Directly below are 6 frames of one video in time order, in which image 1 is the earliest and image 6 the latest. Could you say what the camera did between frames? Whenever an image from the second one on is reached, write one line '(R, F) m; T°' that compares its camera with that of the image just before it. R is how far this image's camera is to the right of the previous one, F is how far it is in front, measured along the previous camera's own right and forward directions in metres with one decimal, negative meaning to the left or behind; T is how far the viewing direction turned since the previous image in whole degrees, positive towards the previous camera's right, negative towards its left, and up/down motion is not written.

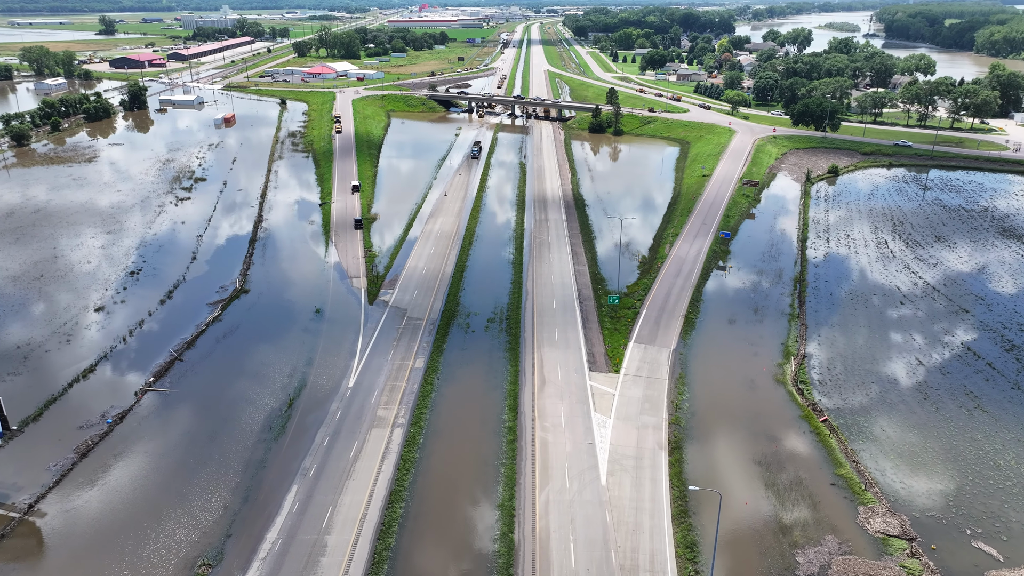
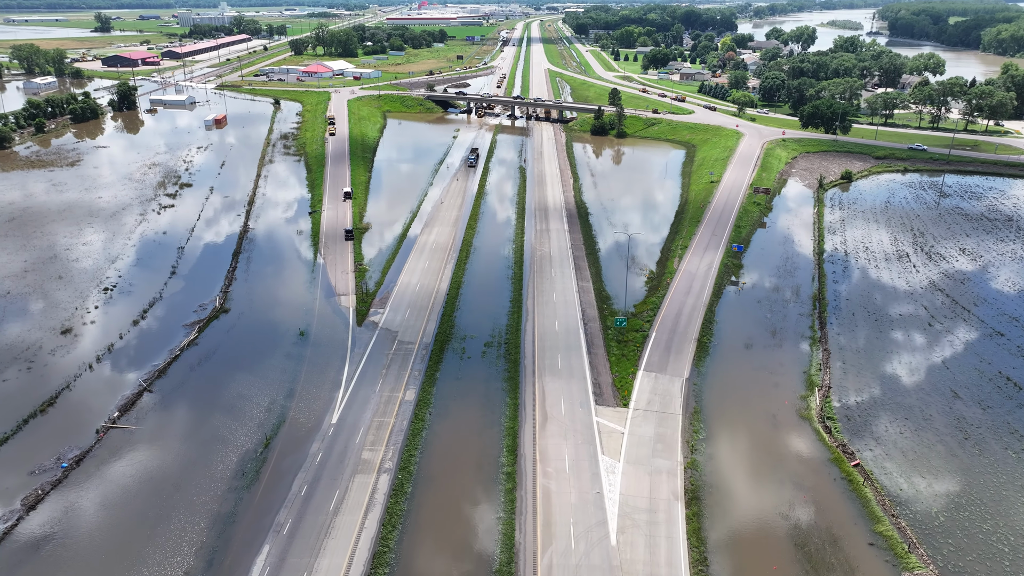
(0.0, +3.4) m; 0°
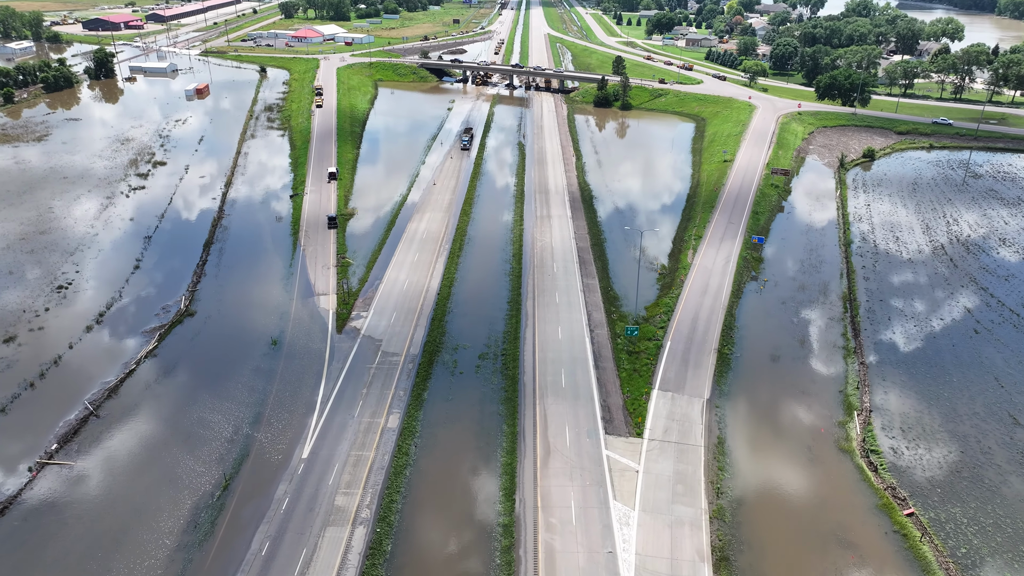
(0.0, +4.9) m; 0°
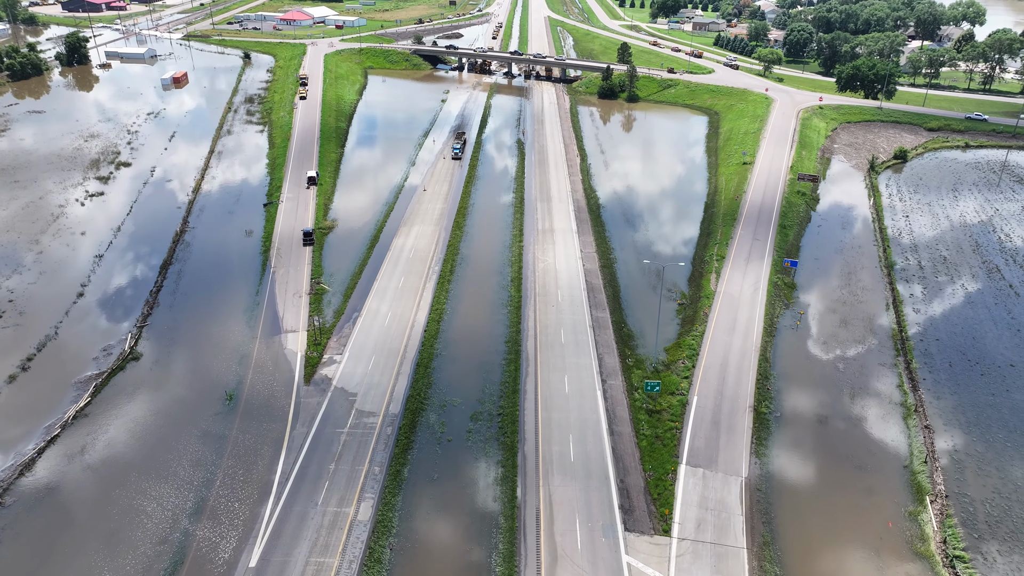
(0.0, +6.2) m; 0°
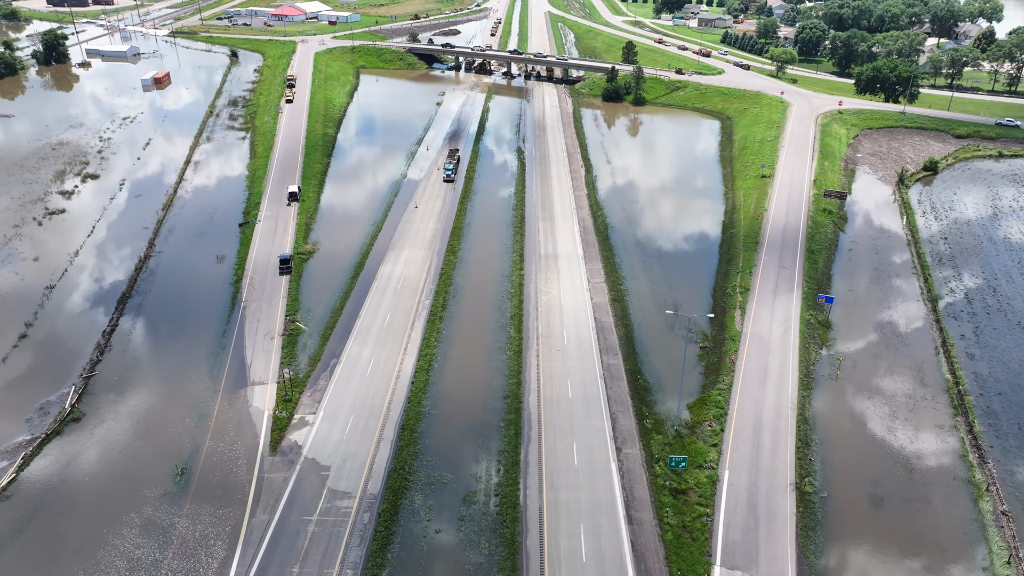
(0.0, +5.0) m; 0°
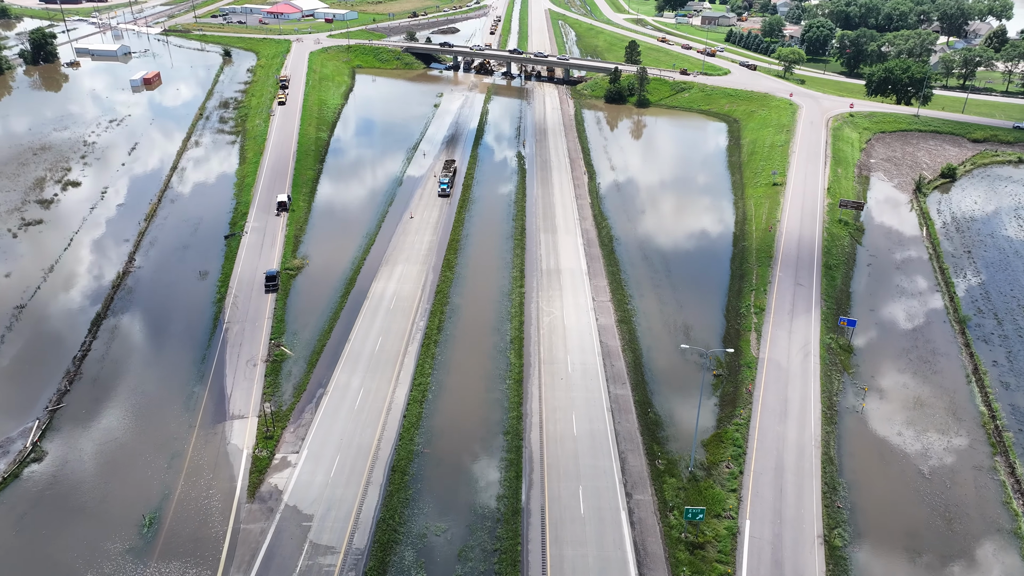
(0.0, +2.6) m; 0°
